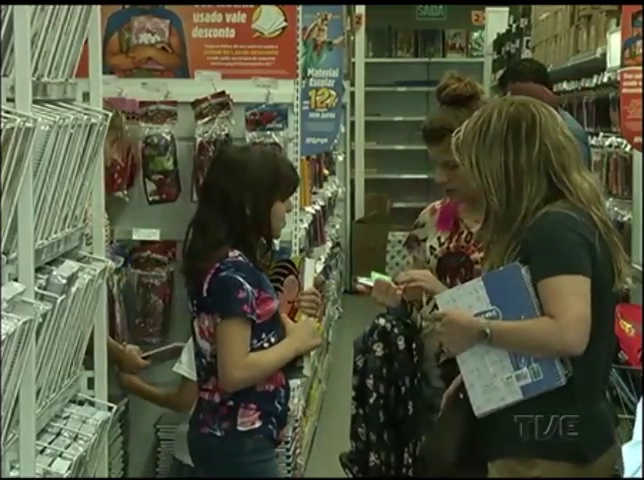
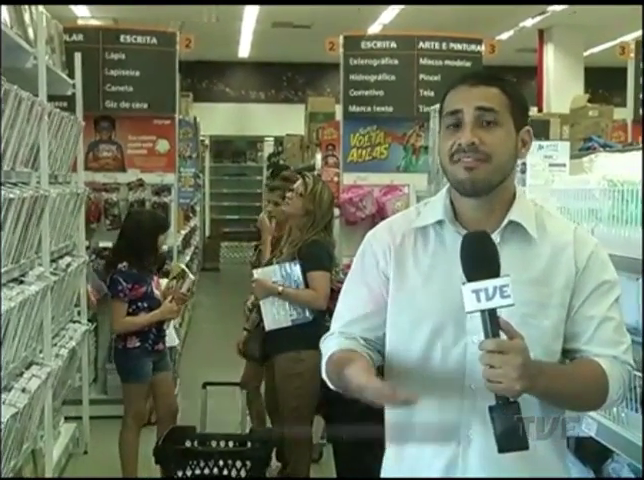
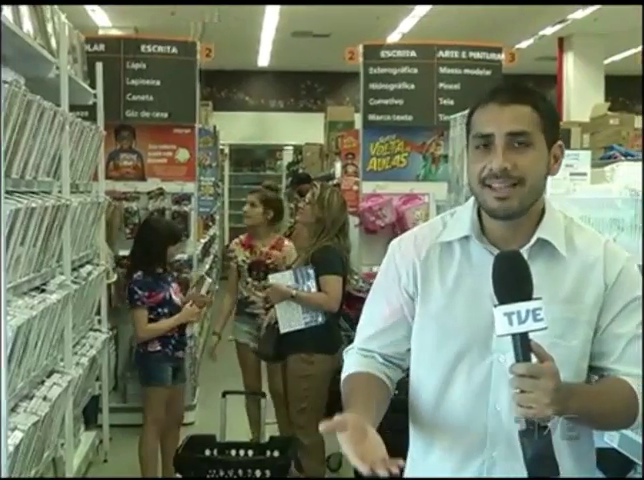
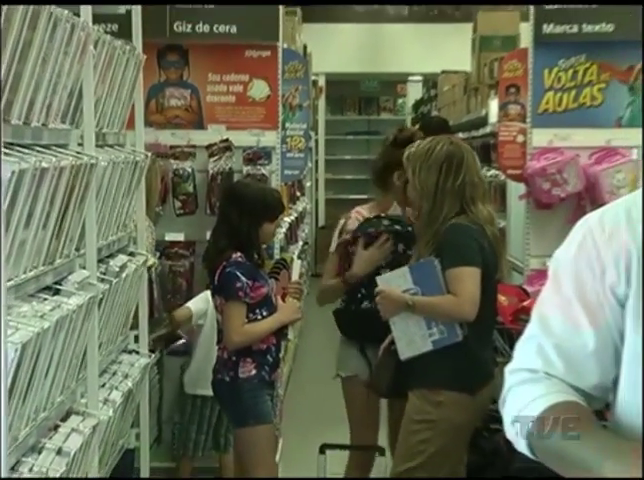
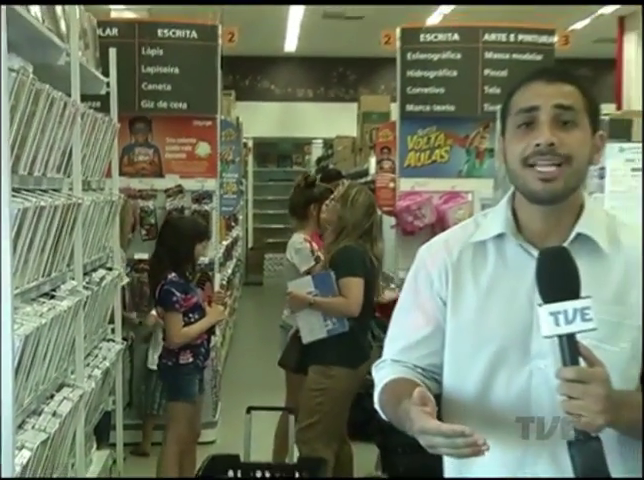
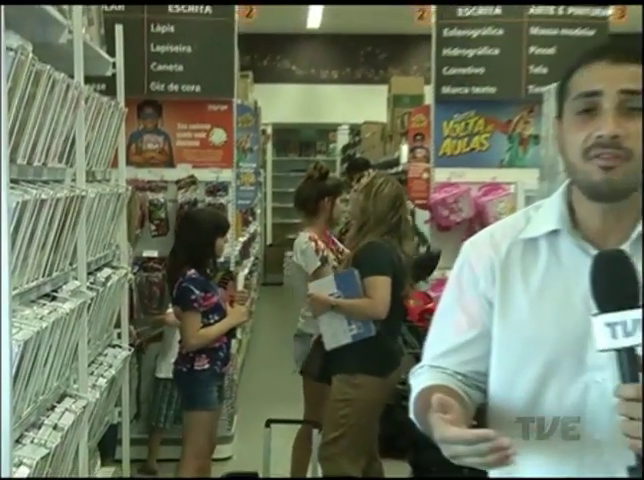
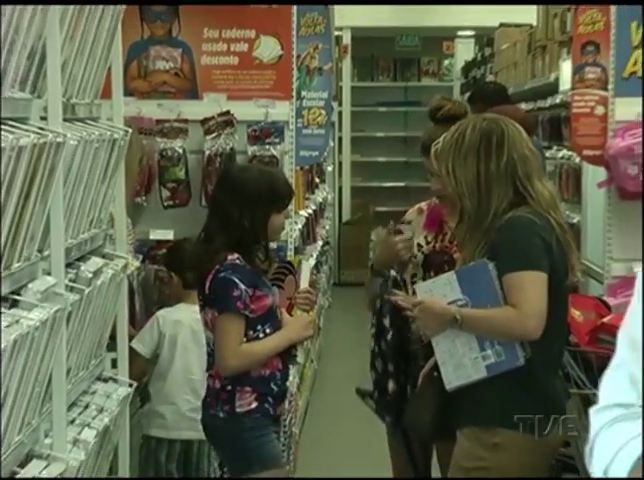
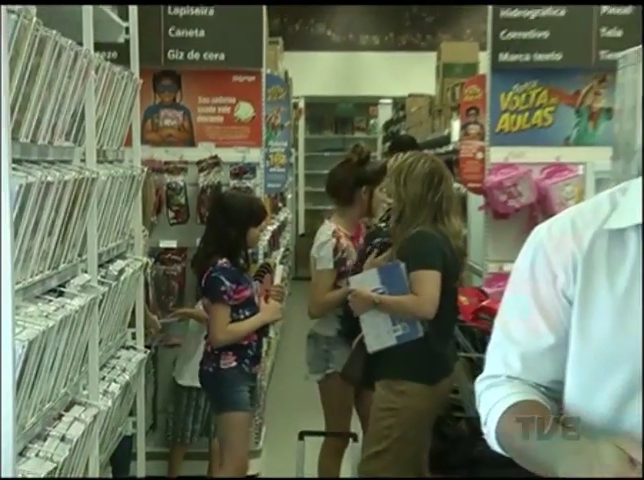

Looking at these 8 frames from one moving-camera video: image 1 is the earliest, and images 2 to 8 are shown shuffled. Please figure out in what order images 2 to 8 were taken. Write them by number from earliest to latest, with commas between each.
7, 4, 8, 6, 5, 3, 2
